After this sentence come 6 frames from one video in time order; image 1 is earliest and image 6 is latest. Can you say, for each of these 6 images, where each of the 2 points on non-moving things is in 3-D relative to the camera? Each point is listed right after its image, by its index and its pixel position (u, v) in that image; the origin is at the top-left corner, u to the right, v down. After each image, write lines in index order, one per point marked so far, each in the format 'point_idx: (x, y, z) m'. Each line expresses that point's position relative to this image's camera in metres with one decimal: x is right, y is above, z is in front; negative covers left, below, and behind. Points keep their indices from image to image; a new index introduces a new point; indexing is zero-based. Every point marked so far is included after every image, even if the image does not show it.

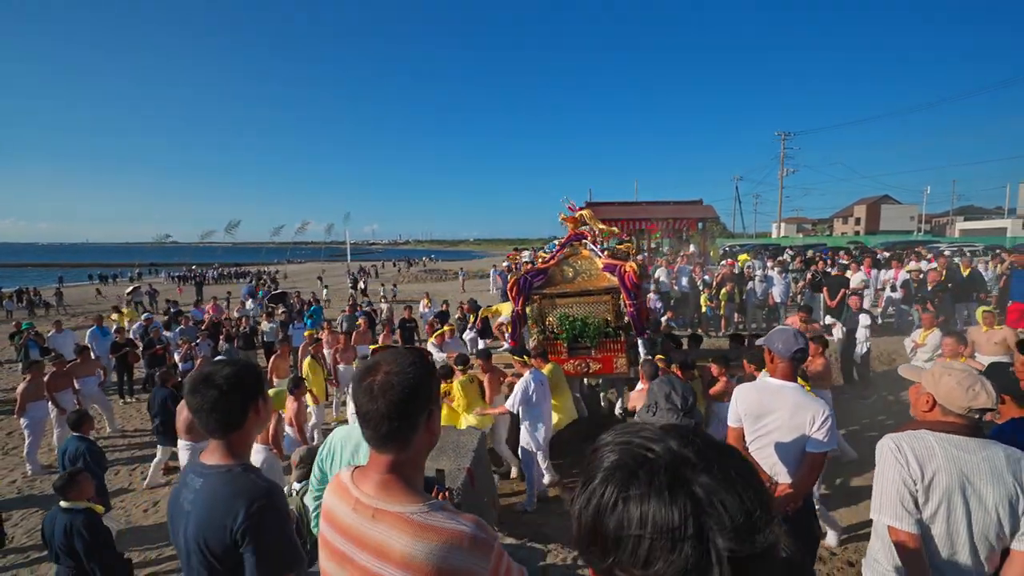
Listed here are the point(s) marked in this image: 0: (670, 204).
0: (+5.9, +3.1, +17.4) m
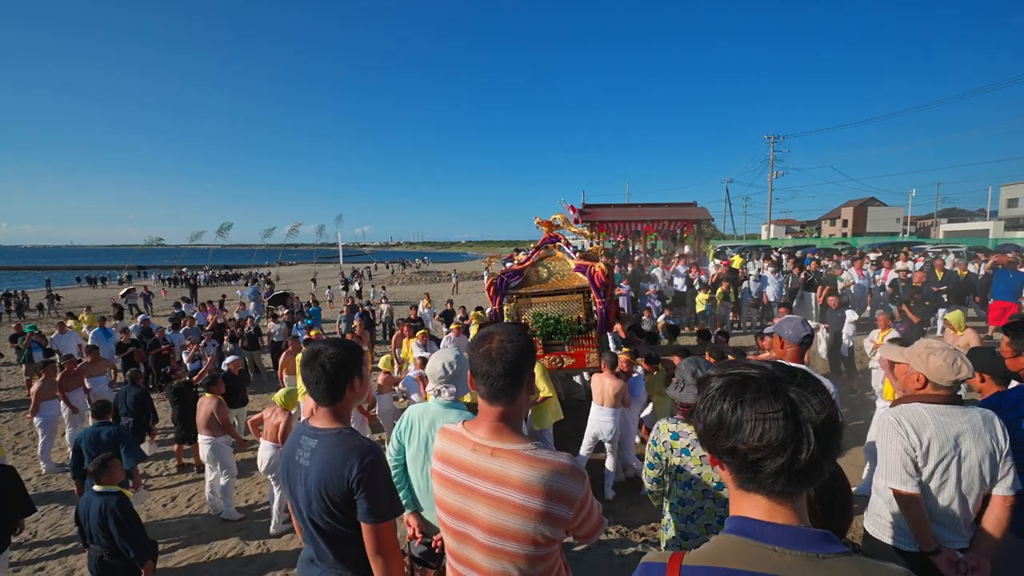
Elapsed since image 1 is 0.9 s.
0: (+5.8, +3.1, +17.8) m
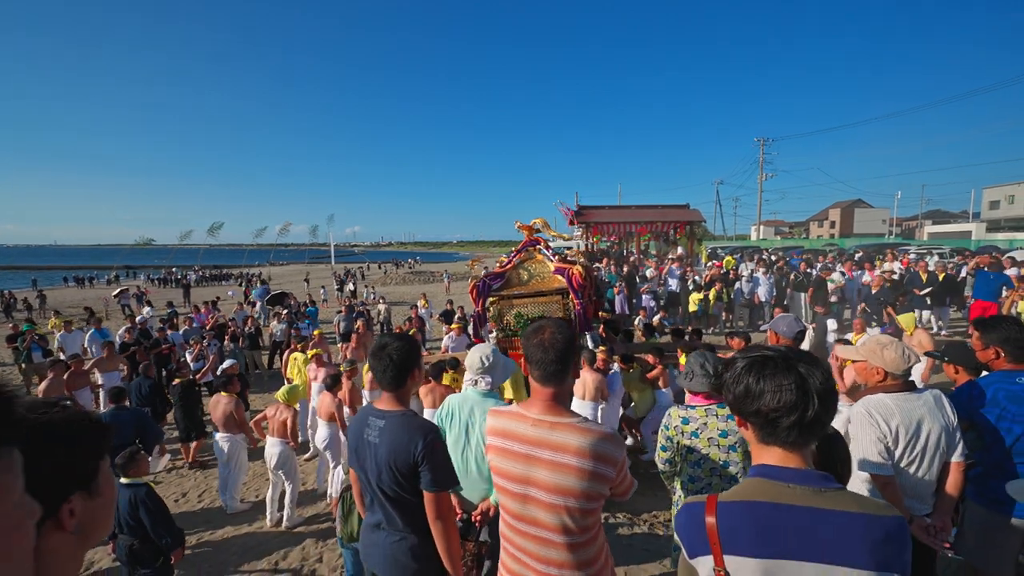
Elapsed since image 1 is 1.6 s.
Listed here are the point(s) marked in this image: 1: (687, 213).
0: (+5.6, +3.0, +18.1) m
1: (+6.7, +2.9, +17.9) m
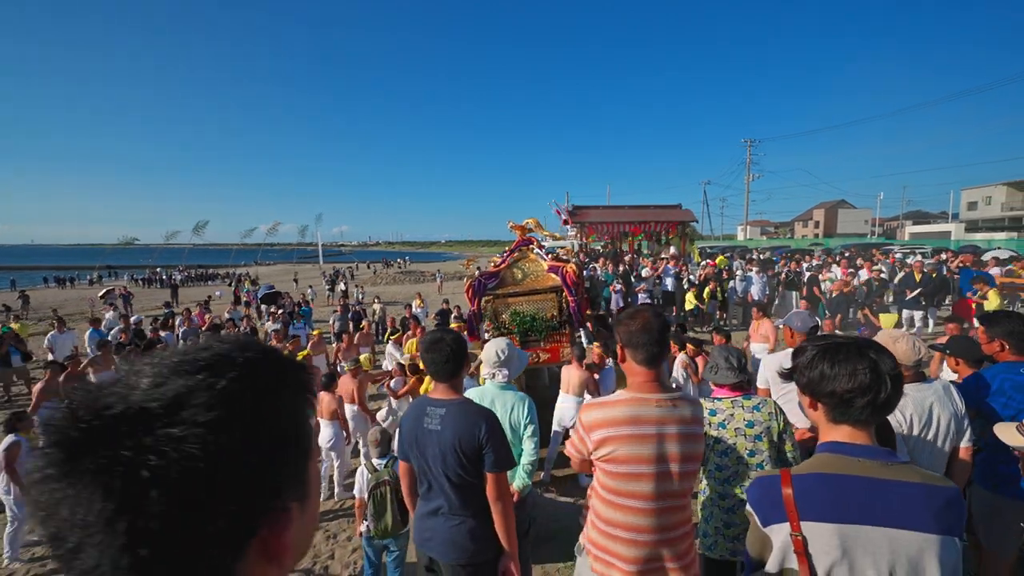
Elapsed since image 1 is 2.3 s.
0: (+5.4, +3.1, +18.3) m
1: (+6.5, +2.9, +18.2) m
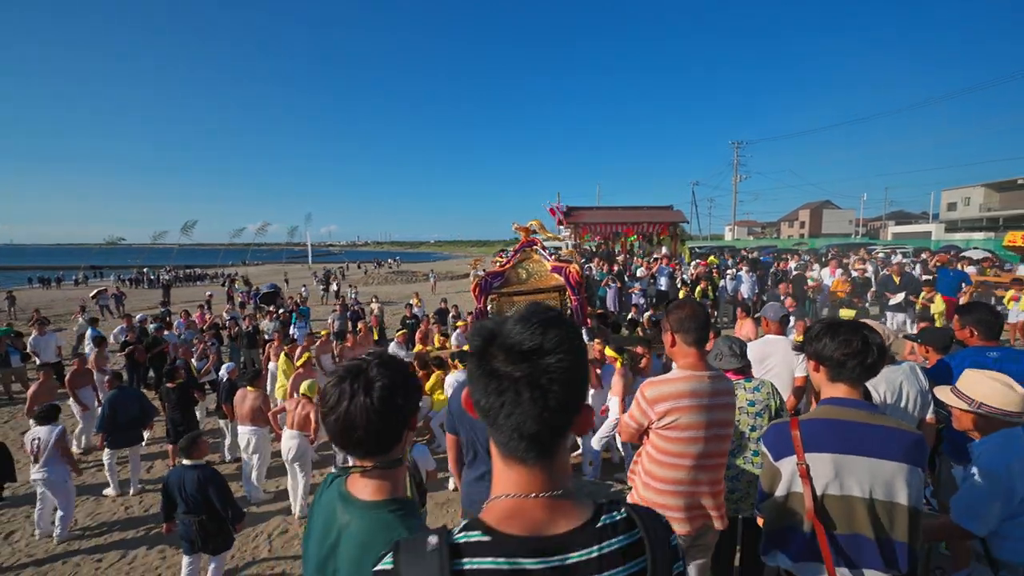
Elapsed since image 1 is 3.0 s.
0: (+5.2, +3.1, +18.7) m
1: (+6.3, +2.9, +18.6) m
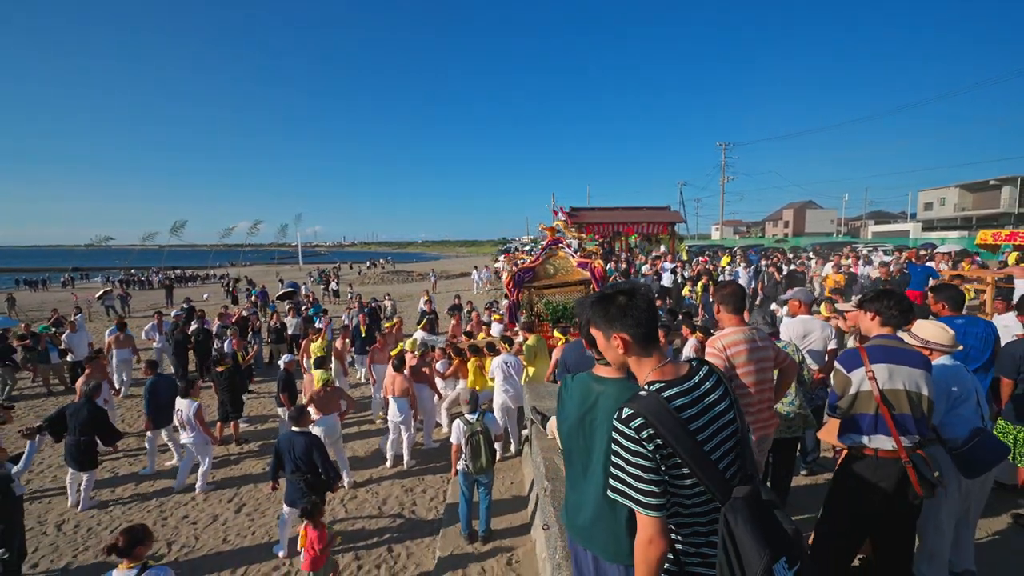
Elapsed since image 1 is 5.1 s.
0: (+5.4, +3.2, +19.6) m
1: (+6.5, +3.1, +19.6) m
